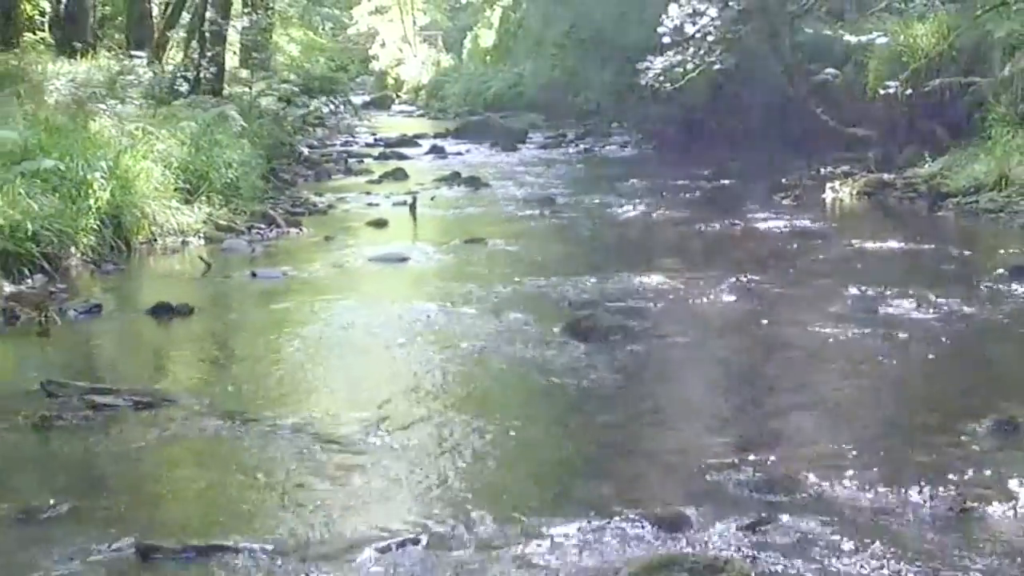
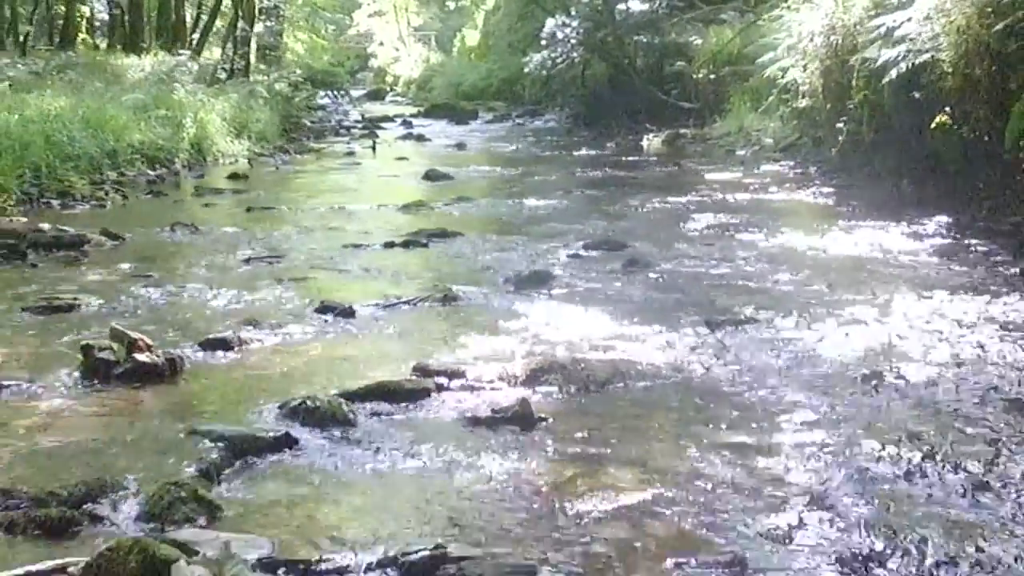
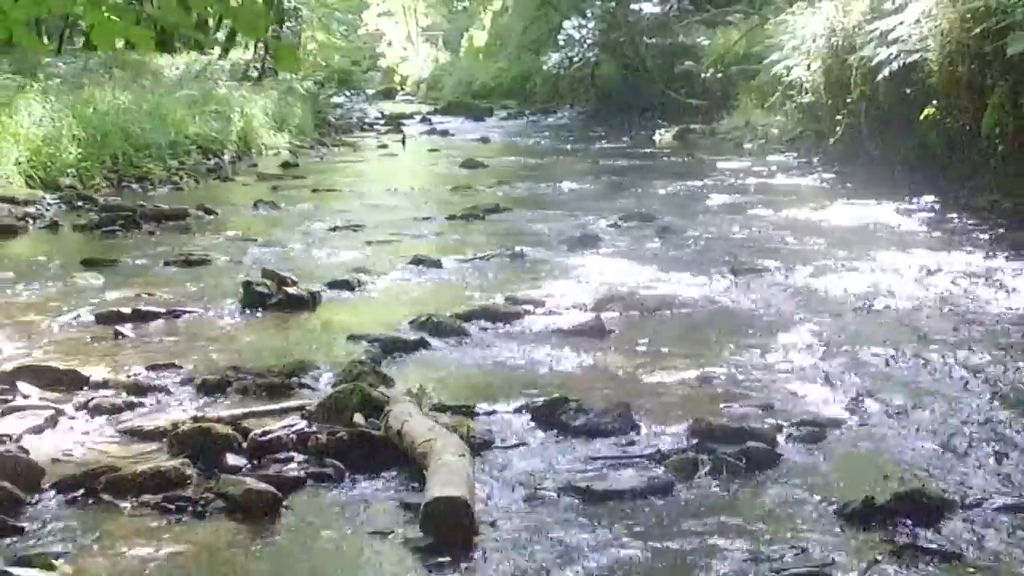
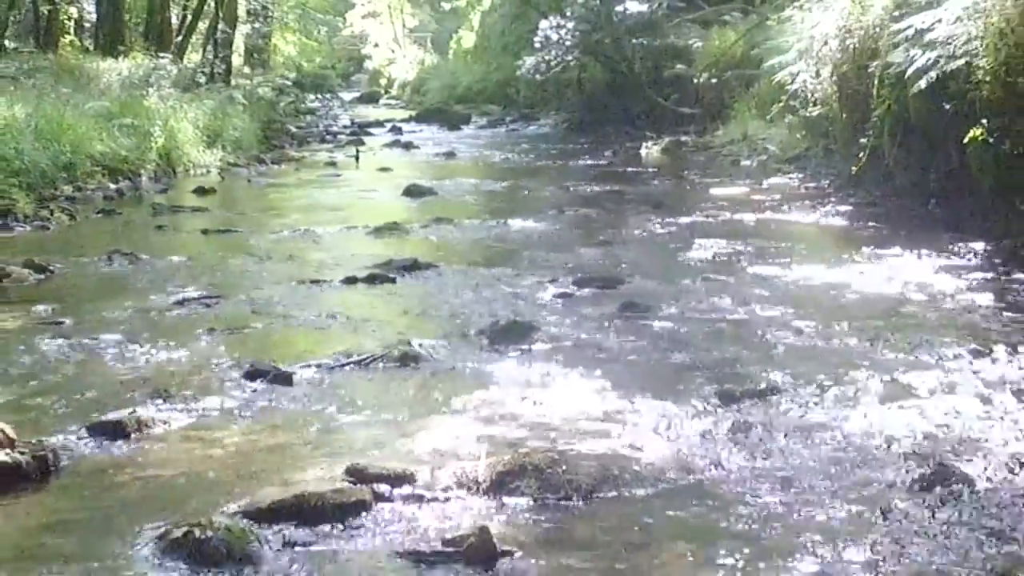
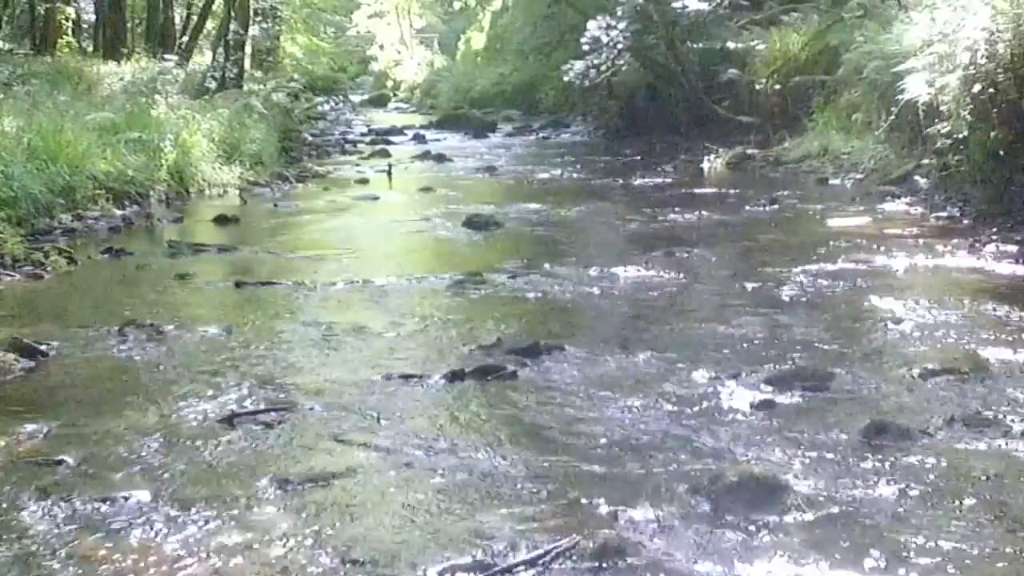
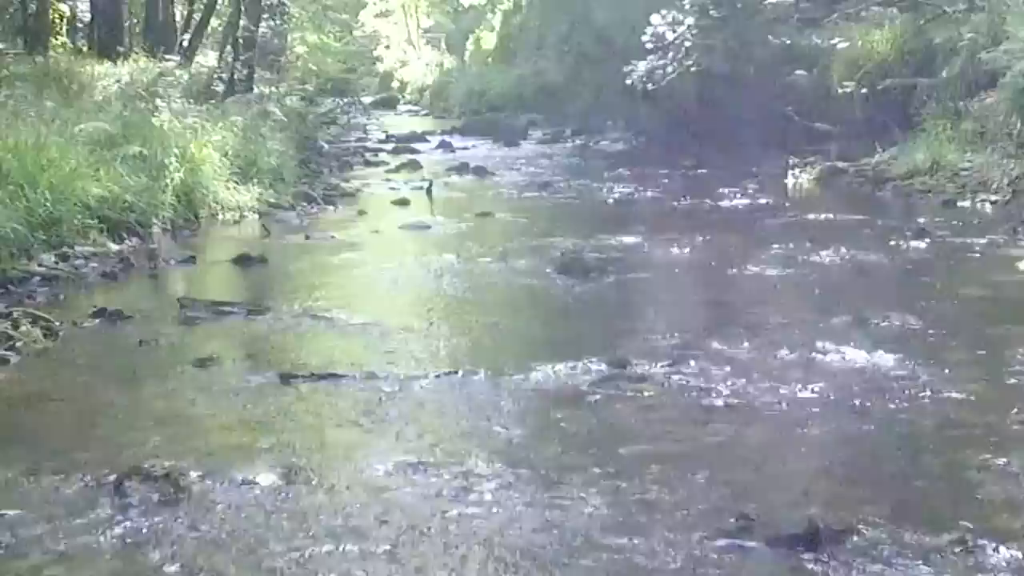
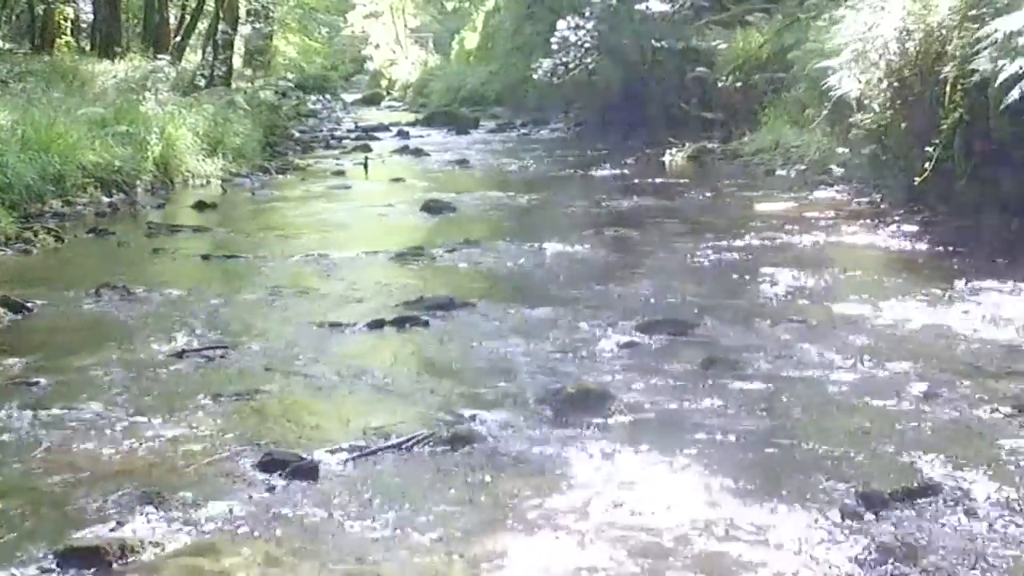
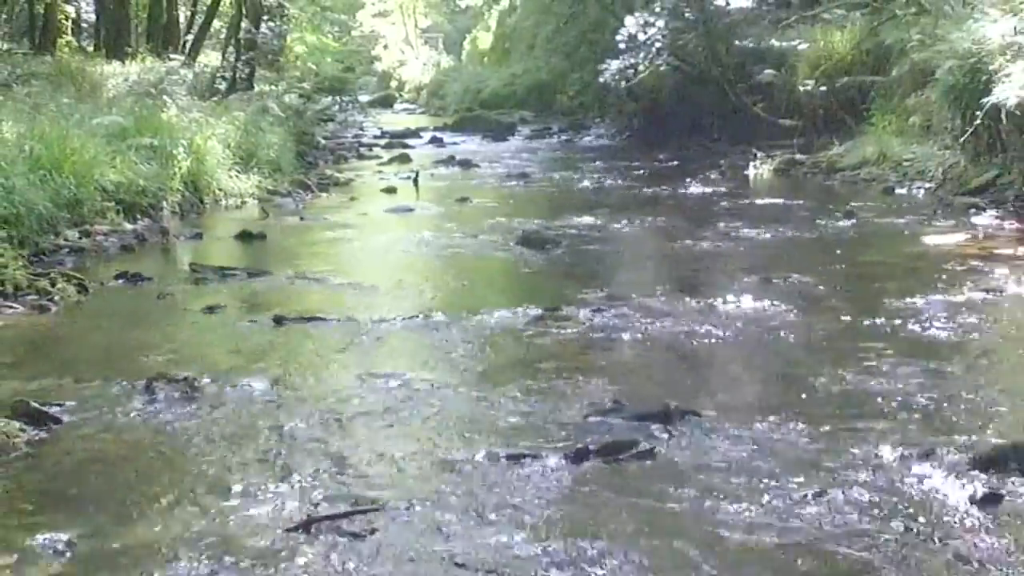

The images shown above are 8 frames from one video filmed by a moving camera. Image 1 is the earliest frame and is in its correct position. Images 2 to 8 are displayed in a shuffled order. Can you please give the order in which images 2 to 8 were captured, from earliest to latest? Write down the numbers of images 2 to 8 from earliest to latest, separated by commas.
6, 8, 5, 7, 4, 2, 3
